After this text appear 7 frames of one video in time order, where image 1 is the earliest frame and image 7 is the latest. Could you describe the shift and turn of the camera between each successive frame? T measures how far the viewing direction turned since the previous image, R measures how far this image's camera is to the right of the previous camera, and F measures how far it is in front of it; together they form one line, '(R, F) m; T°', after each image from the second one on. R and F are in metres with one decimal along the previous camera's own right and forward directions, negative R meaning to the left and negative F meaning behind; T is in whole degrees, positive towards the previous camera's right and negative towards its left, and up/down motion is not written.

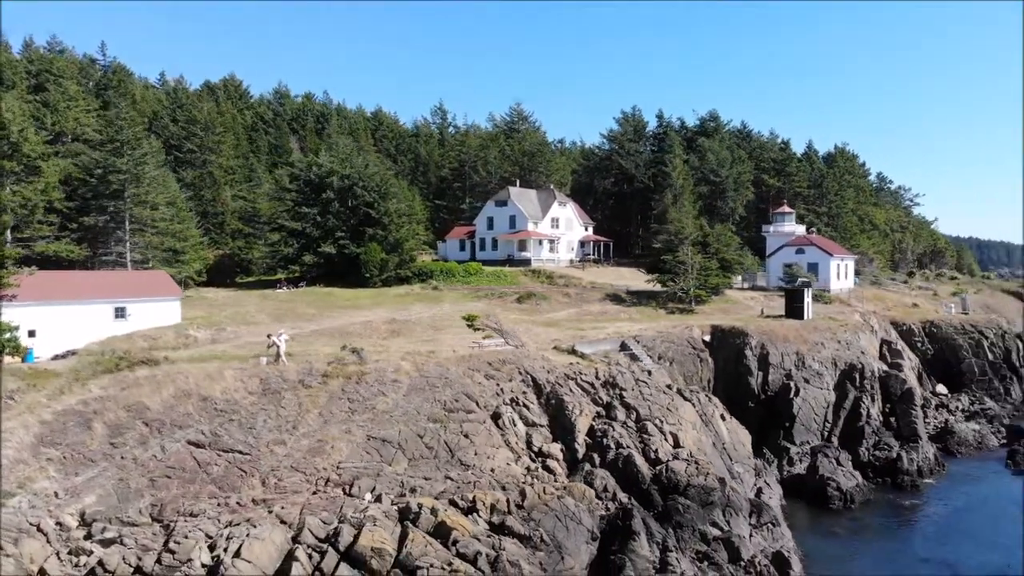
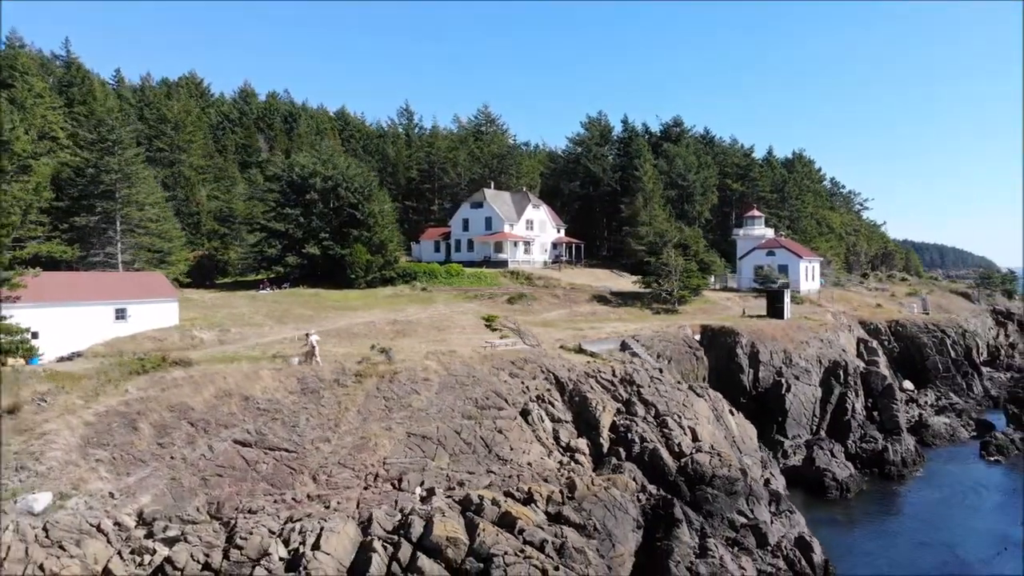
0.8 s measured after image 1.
(-2.5, -0.7) m; +4°
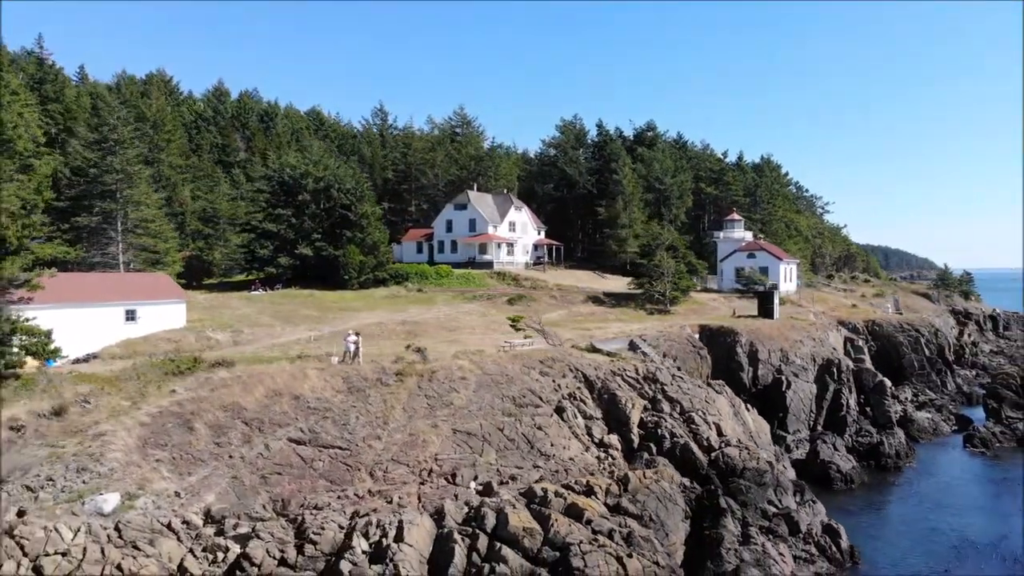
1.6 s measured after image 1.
(-2.5, -0.7) m; +3°
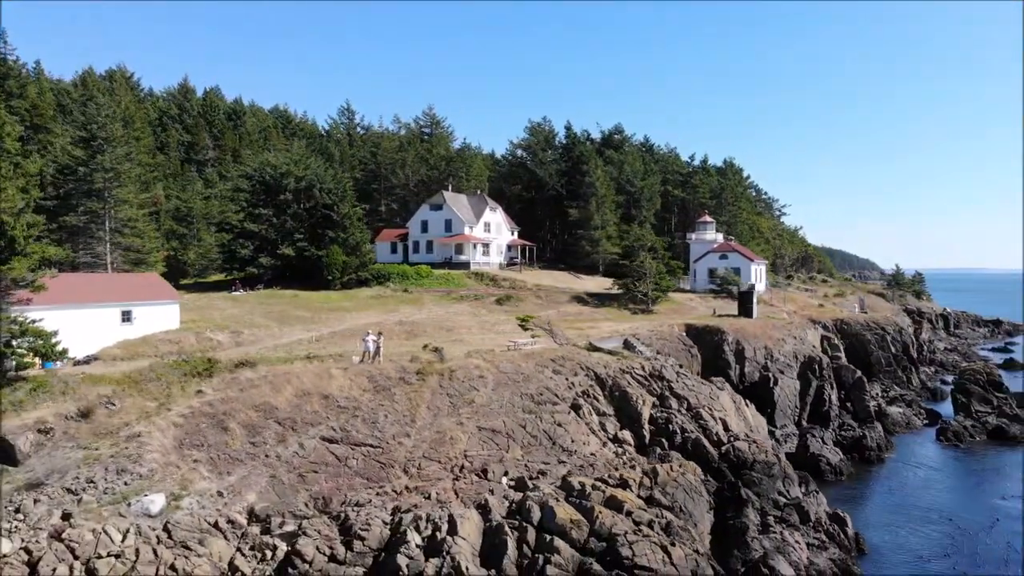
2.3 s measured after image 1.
(-2.1, -0.5) m; +4°
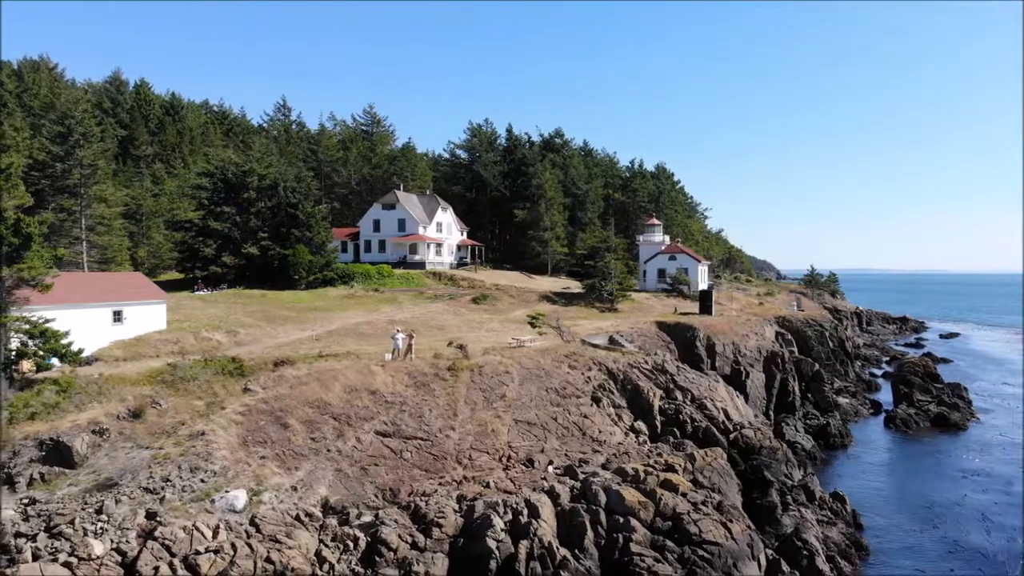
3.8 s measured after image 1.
(-3.9, -0.9) m; +7°
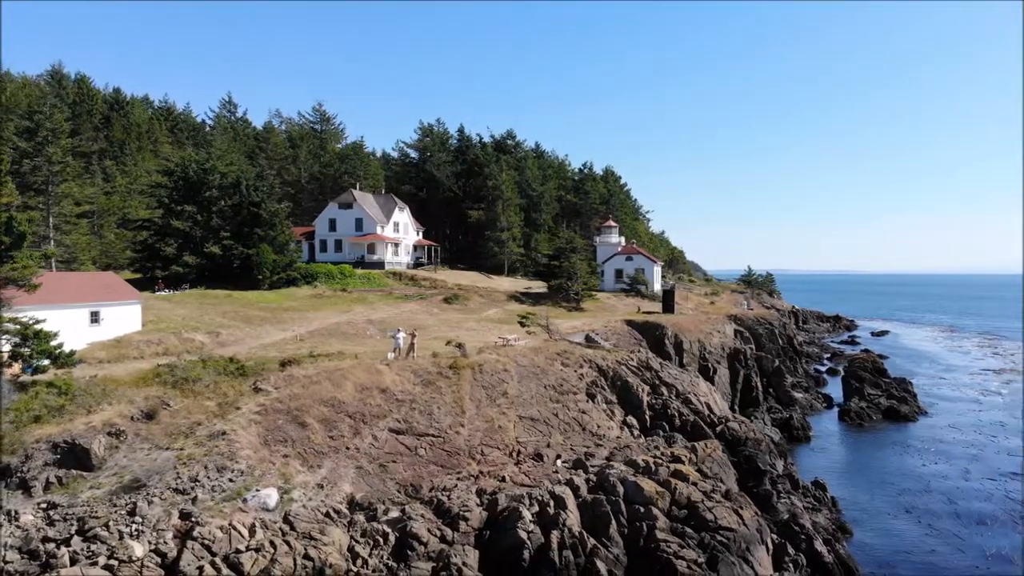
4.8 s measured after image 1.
(-2.2, -0.5) m; +5°
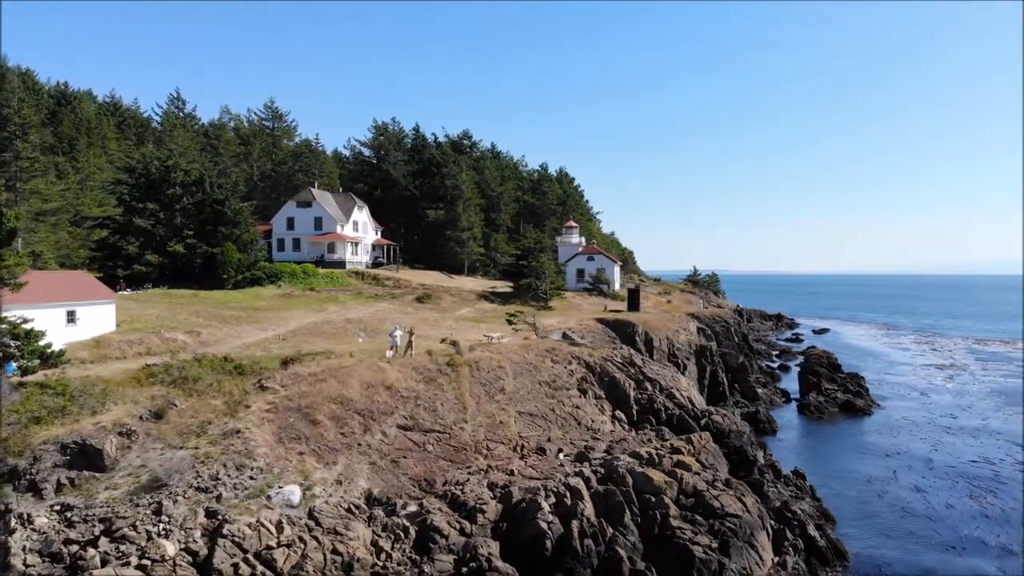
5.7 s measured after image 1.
(-1.9, -0.4) m; +4°
